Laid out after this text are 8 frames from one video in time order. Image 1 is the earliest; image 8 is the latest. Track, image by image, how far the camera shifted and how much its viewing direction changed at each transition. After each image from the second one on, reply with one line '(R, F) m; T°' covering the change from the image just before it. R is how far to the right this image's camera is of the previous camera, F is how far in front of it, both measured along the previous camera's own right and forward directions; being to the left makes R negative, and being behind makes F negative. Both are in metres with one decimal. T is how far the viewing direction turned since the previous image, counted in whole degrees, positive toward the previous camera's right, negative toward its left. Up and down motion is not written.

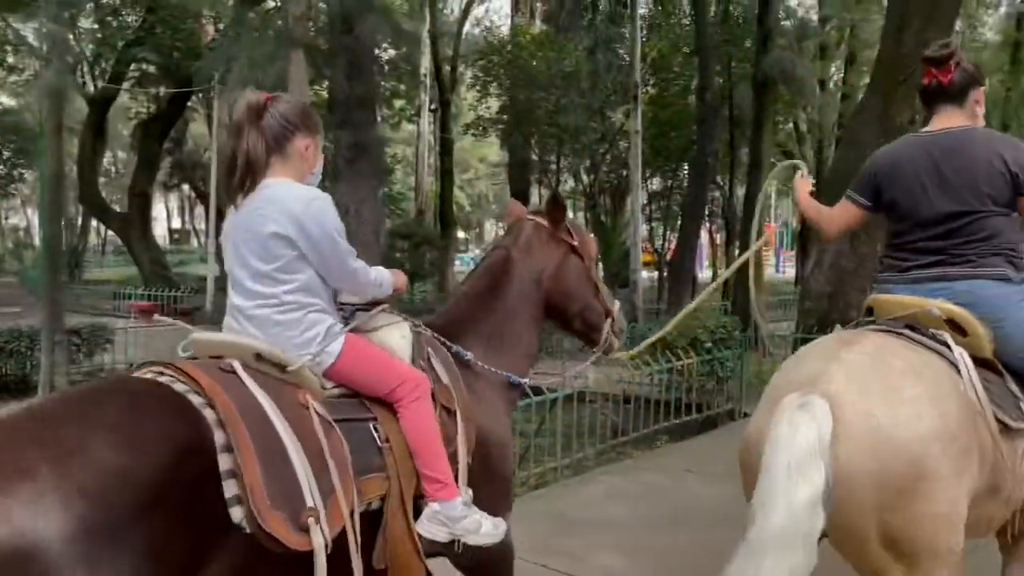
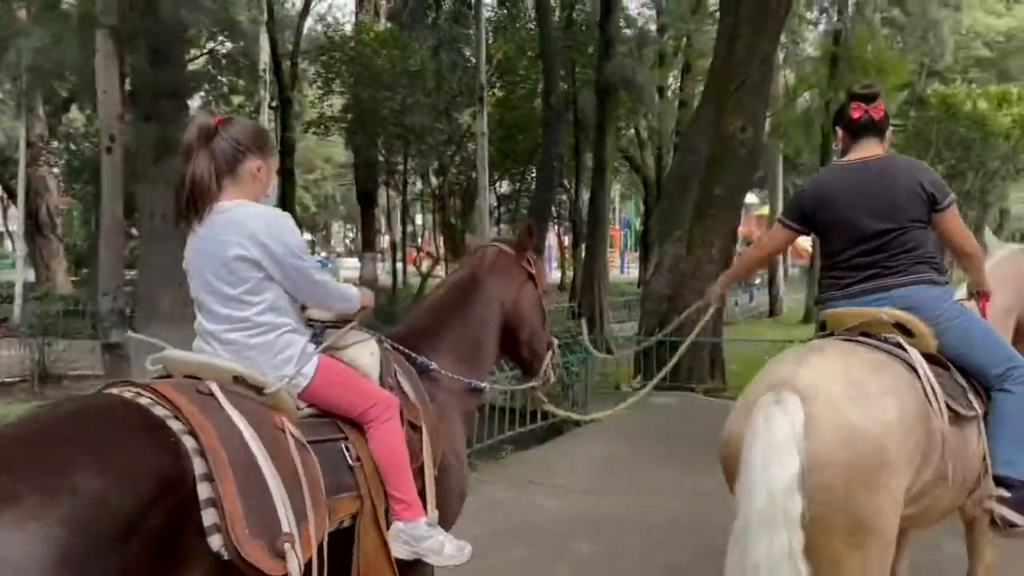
(-0.1, +0.2) m; +10°
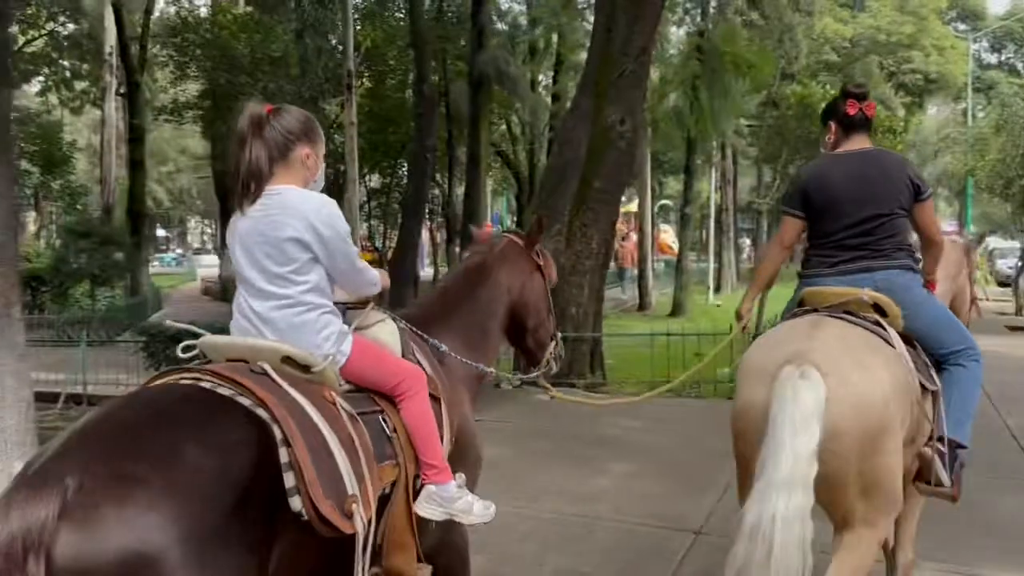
(-0.1, +0.4) m; +9°
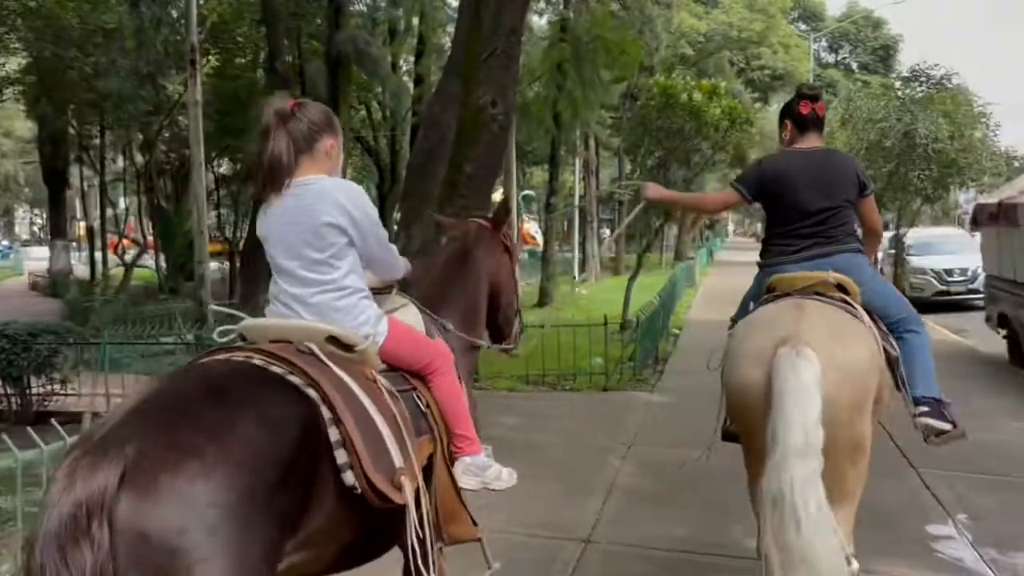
(-0.1, +0.6) m; +9°
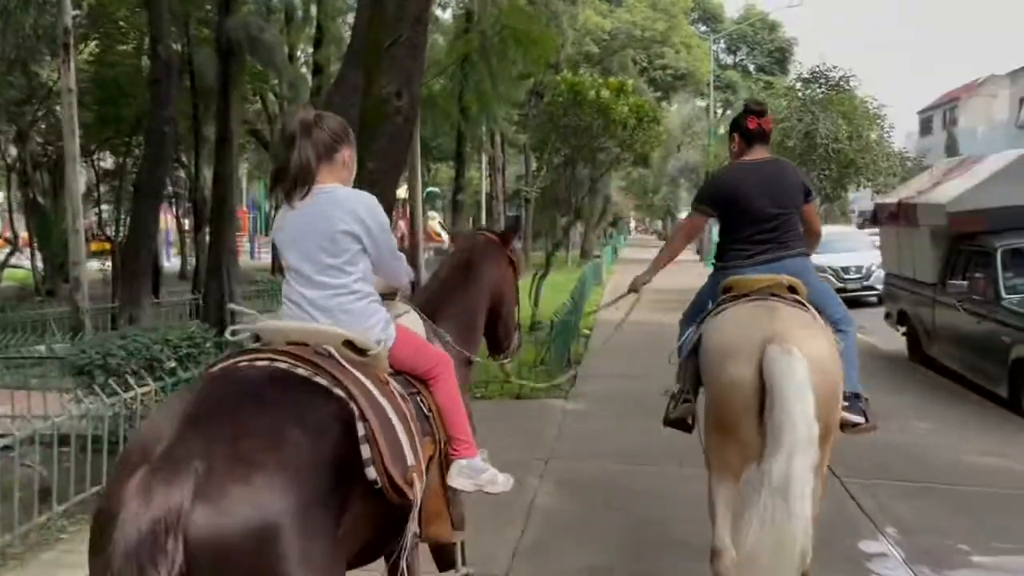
(0.0, +0.5) m; +6°
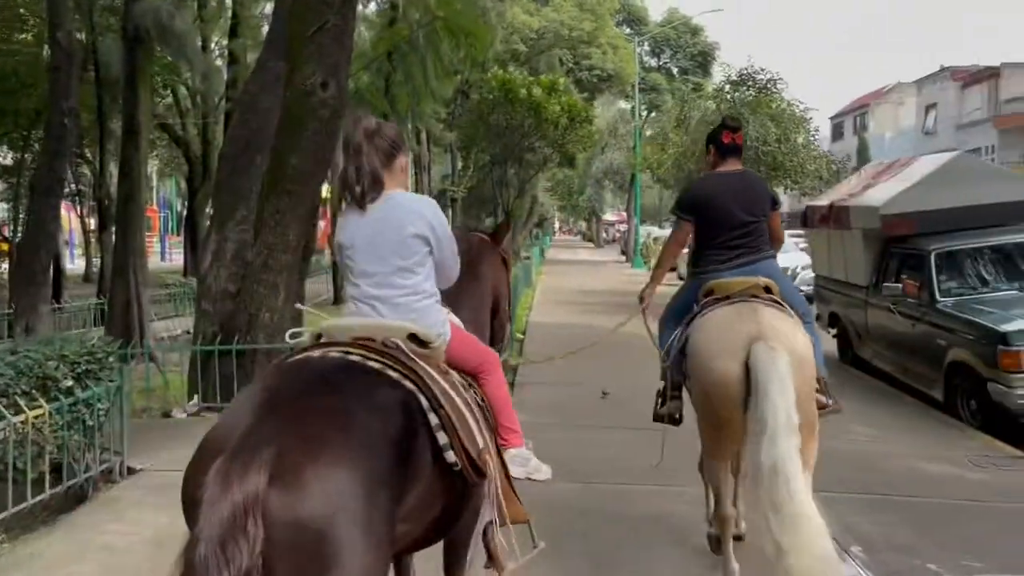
(-0.1, +0.5) m; +5°
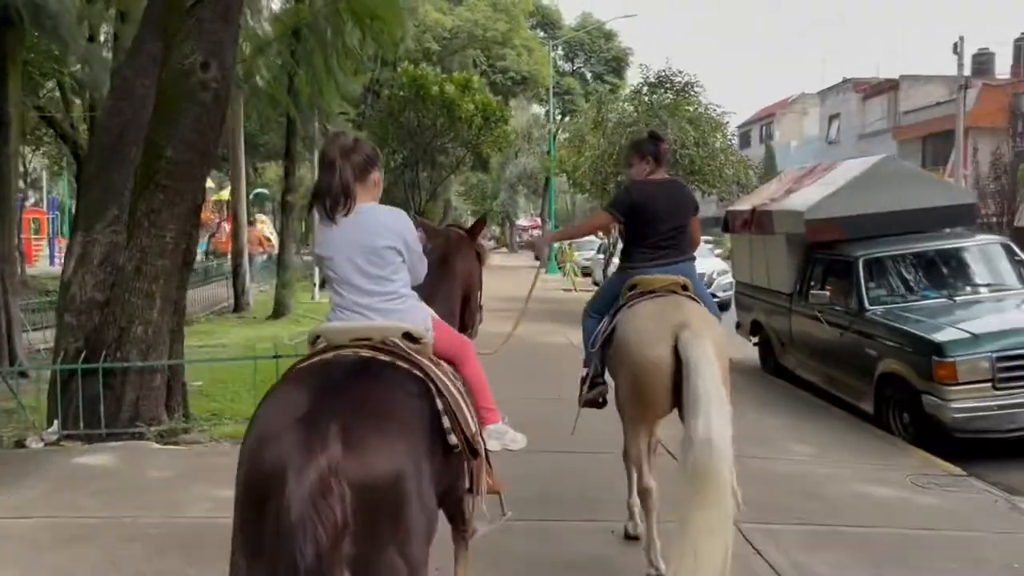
(0.0, +0.8) m; +6°
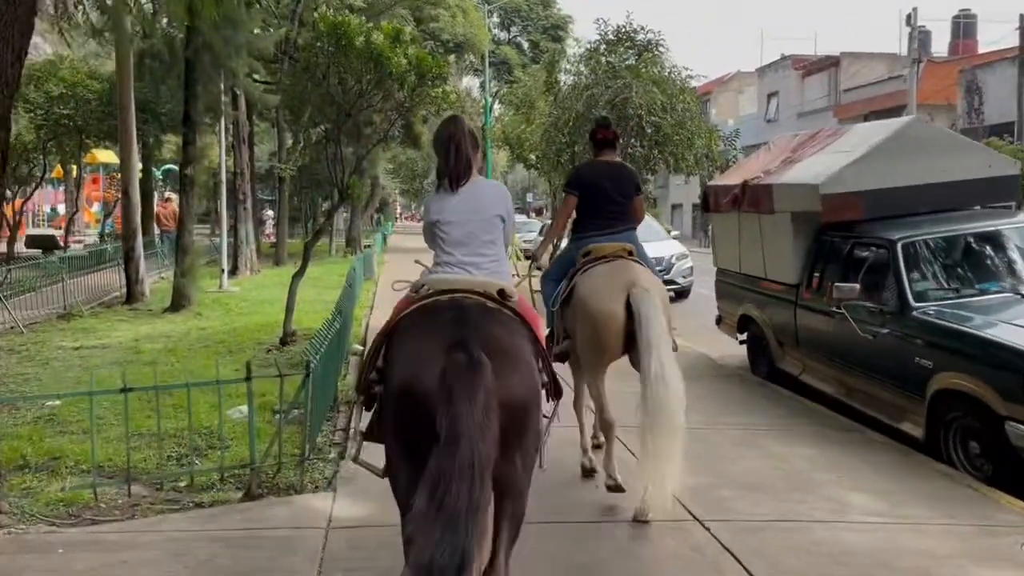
(-0.2, +2.4) m; +5°
